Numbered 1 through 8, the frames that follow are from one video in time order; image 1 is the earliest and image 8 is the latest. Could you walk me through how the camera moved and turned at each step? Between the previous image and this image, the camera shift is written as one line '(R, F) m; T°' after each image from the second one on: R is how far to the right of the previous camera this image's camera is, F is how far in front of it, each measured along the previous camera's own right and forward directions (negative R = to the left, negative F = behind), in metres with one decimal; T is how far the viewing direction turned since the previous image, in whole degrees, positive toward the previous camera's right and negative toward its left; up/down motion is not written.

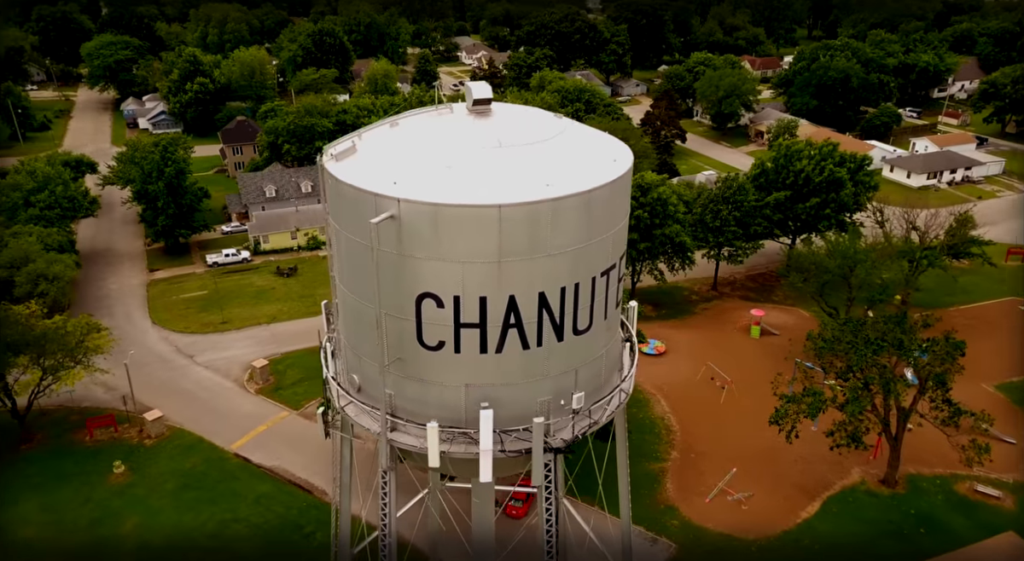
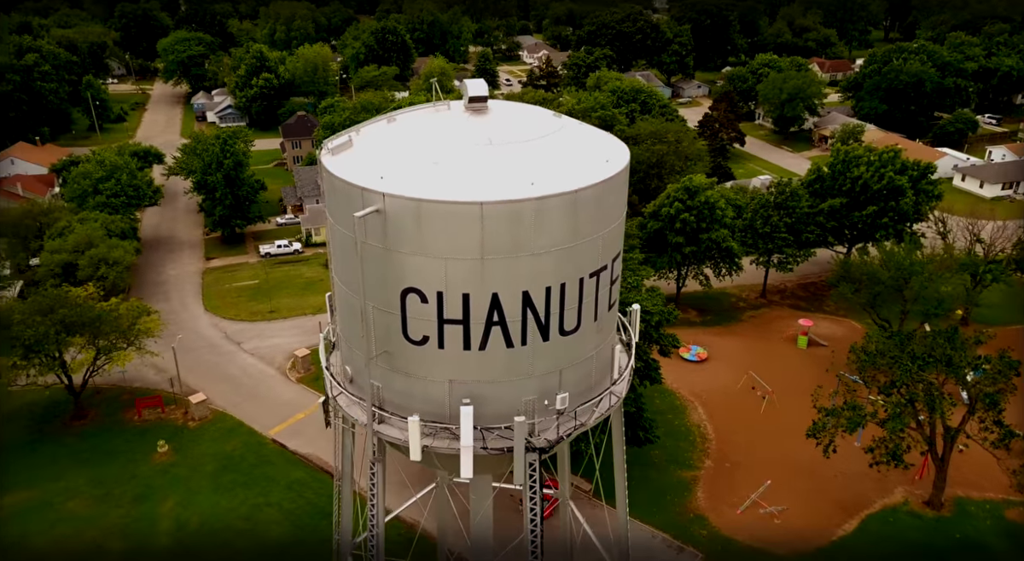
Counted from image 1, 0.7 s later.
(+1.8, -0.1) m; -5°
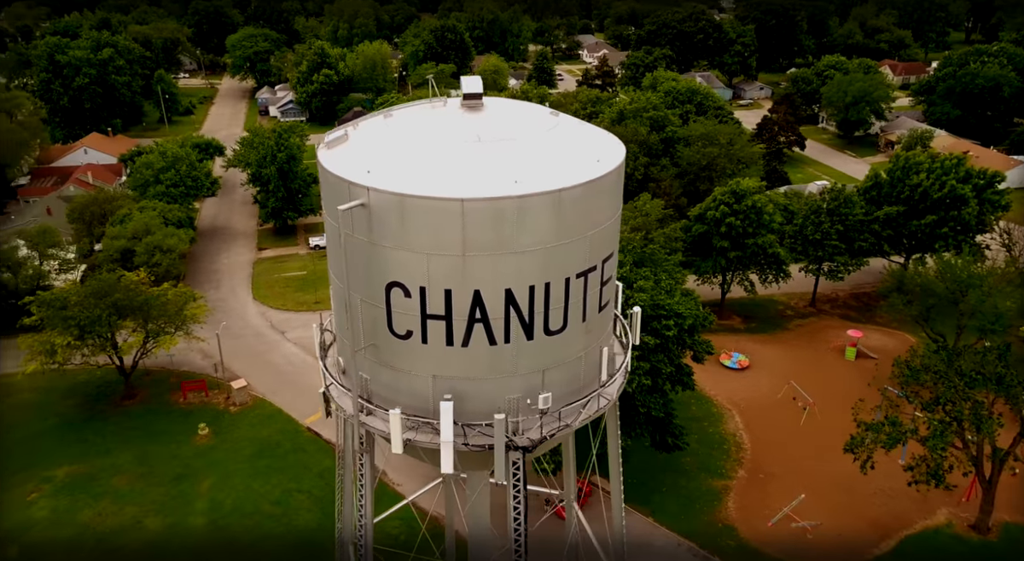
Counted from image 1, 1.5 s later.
(+1.8, 0.0) m; -5°
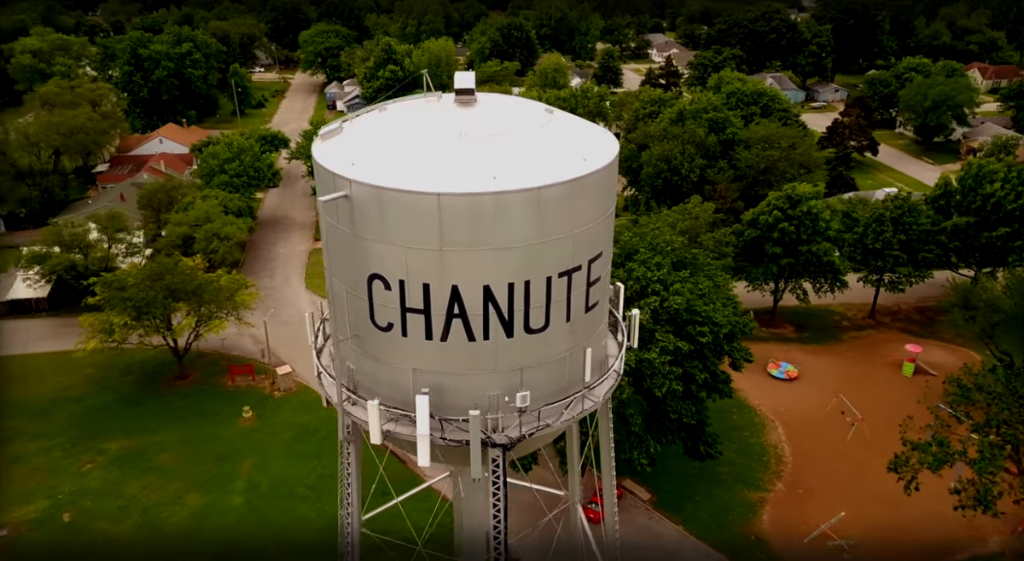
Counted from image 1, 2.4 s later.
(+2.0, +0.2) m; -6°
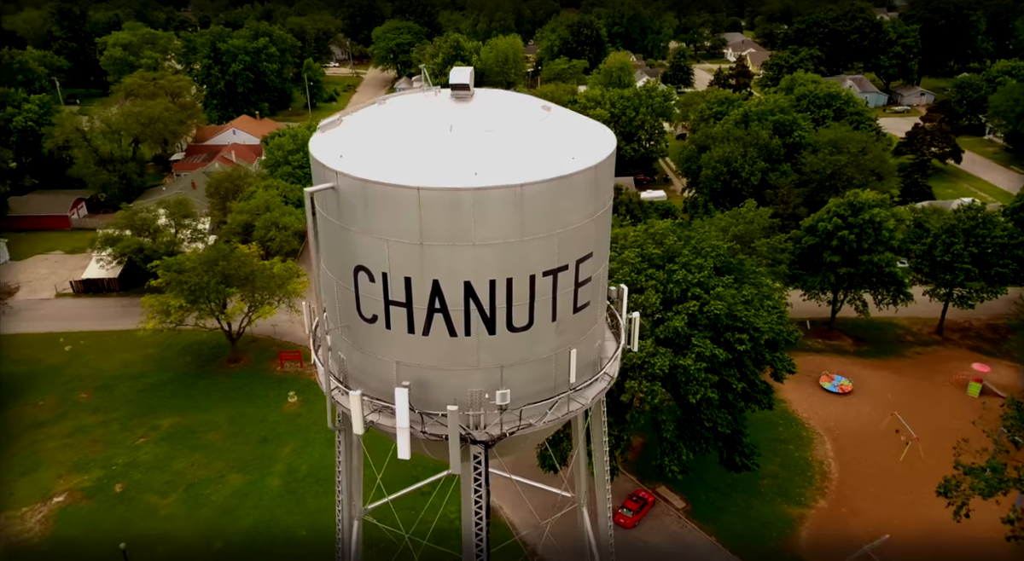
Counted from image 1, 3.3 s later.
(+2.1, +0.2) m; -6°
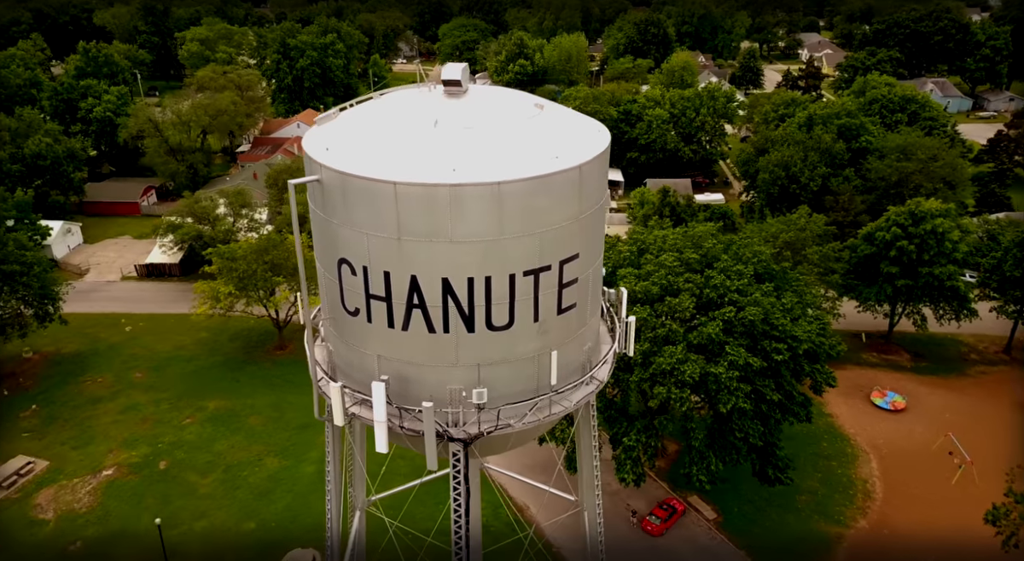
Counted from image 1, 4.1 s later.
(+2.1, +0.2) m; -6°
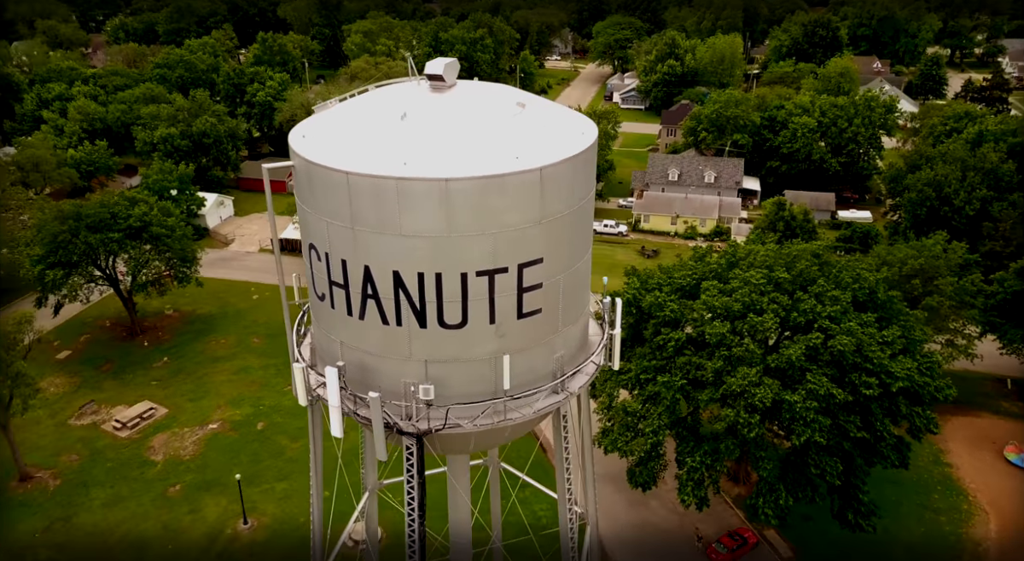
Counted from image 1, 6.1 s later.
(+4.7, +1.0) m; -14°
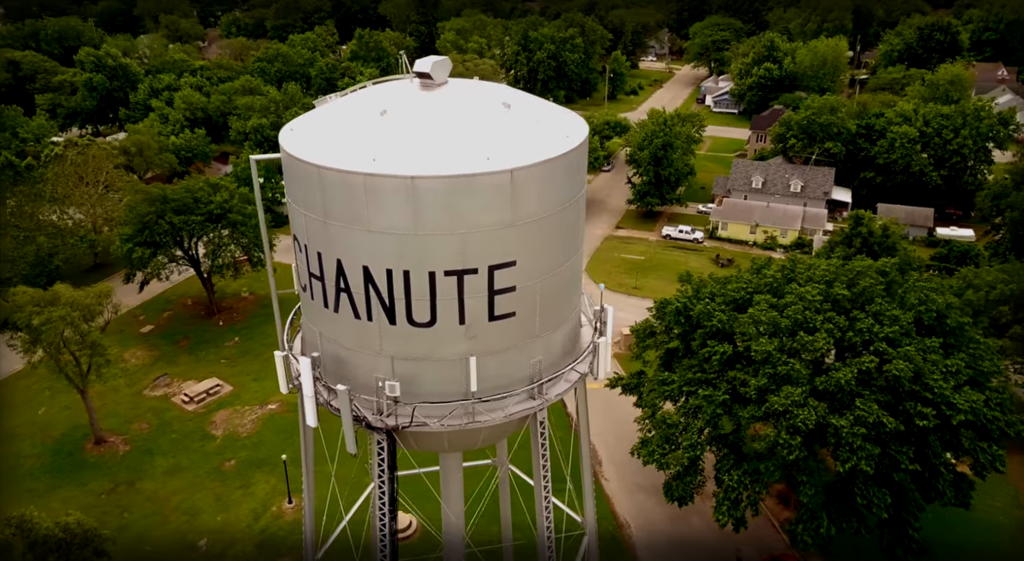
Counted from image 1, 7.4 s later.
(+2.9, +0.9) m; -8°
